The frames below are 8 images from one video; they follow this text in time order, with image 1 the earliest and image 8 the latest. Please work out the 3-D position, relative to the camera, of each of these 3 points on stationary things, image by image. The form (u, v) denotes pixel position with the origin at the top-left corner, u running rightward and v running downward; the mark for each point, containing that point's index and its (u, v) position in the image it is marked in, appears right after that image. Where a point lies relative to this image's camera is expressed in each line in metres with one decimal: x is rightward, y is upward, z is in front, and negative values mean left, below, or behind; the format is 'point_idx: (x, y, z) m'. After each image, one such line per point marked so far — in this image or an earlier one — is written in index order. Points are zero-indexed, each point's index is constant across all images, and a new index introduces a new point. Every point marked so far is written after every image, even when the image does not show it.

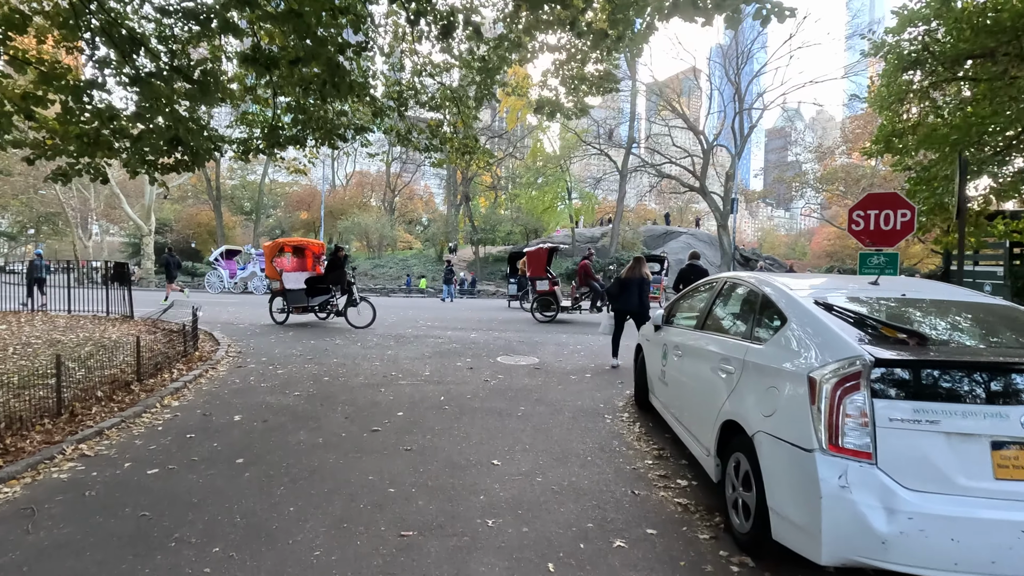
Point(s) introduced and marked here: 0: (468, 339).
0: (-0.8, -1.0, +10.9) m
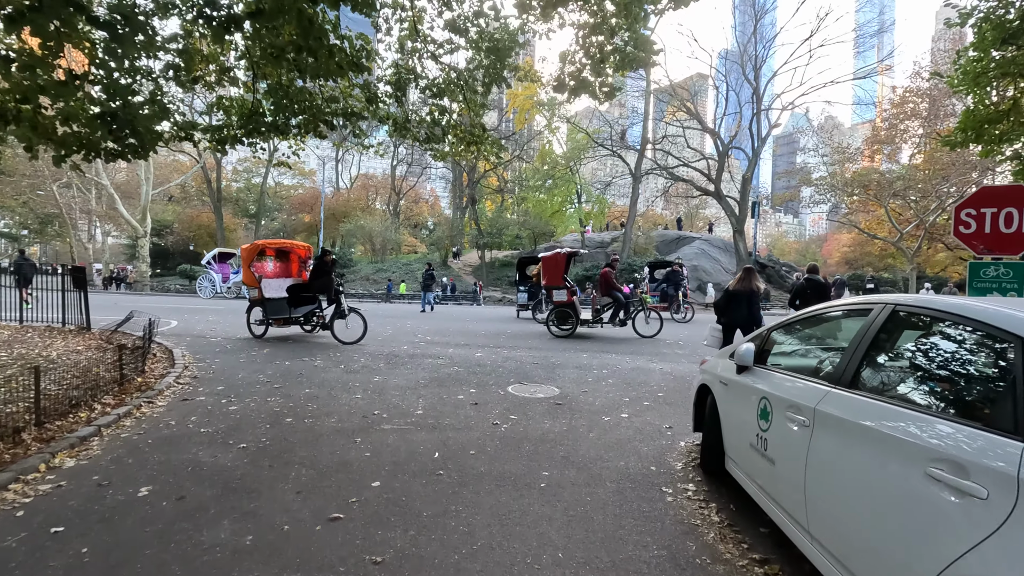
0: (-0.6, -1.2, +9.3) m
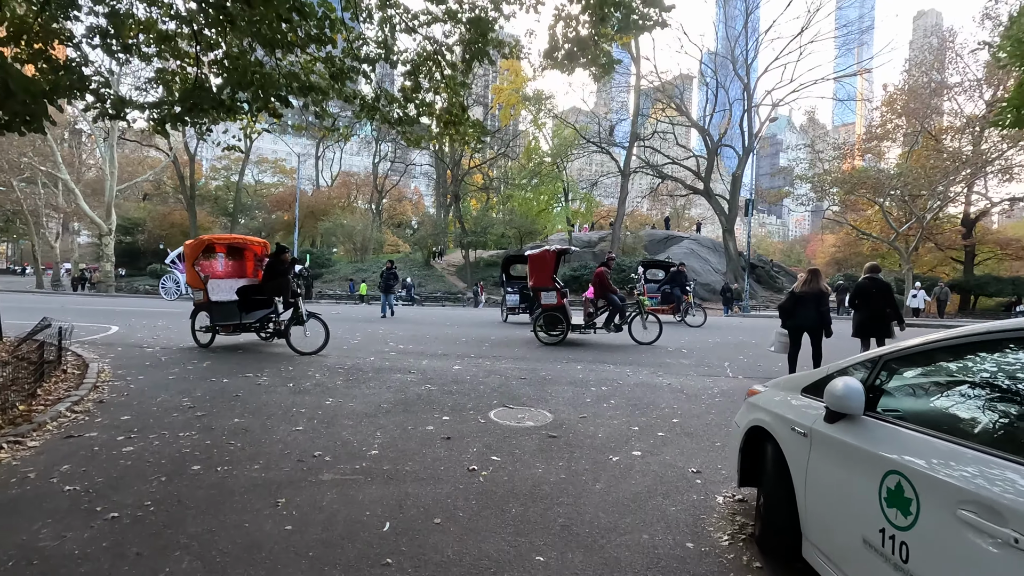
0: (-0.9, -1.3, +8.0) m
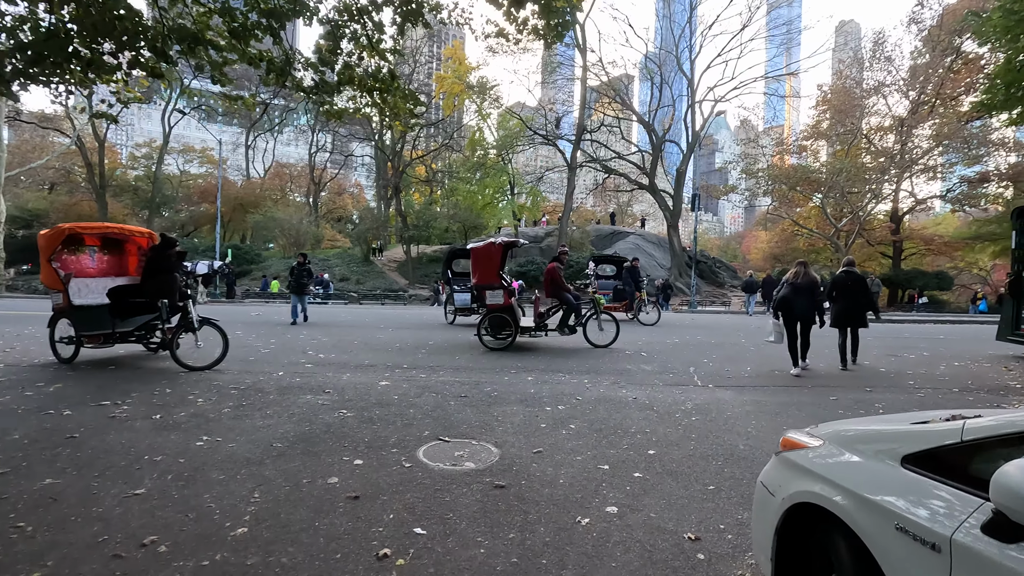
0: (-1.6, -1.3, +6.5) m
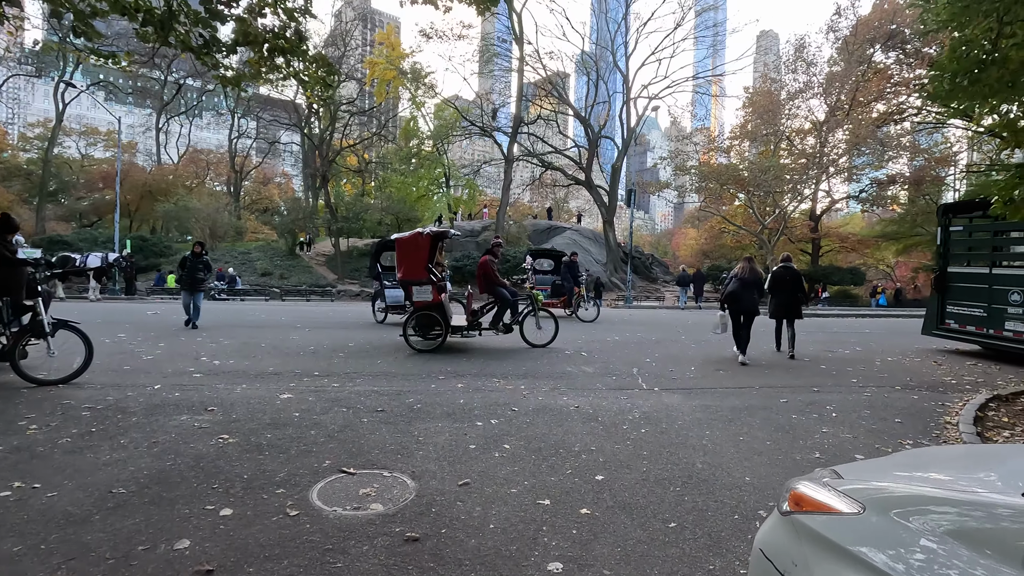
0: (-2.4, -1.2, +5.5) m
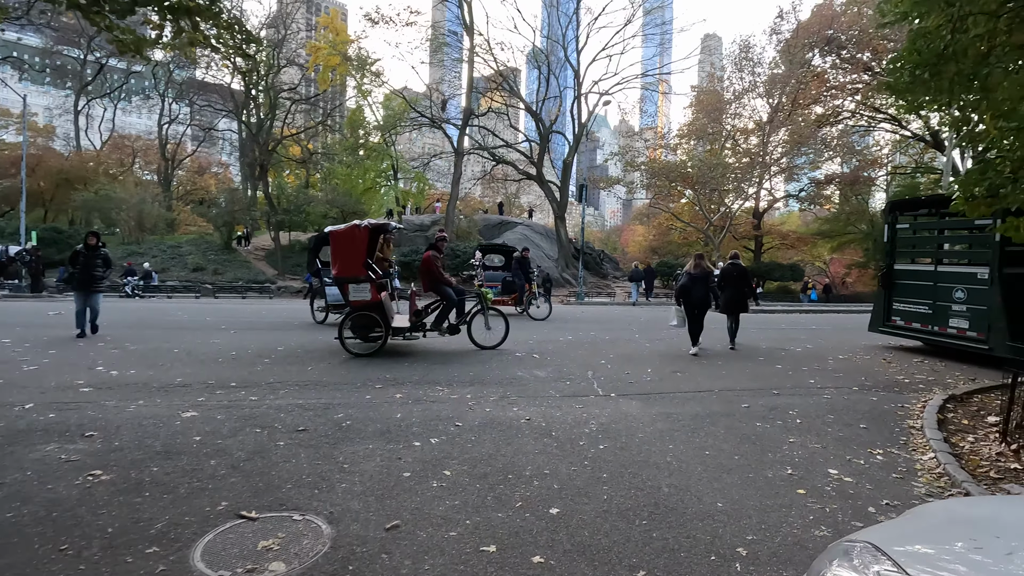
0: (-2.9, -1.2, +4.6) m
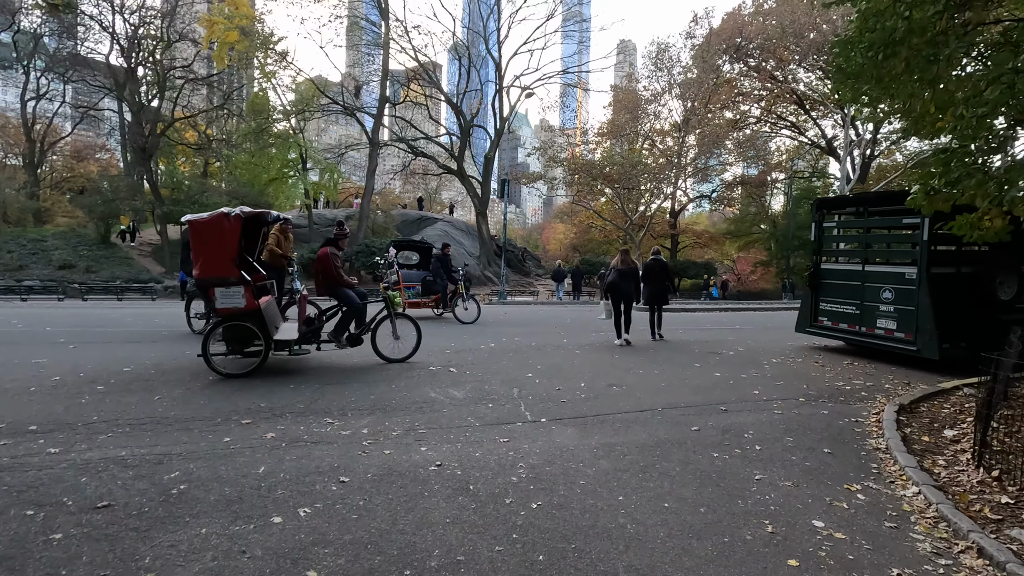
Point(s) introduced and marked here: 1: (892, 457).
0: (-3.5, -1.3, +3.0) m
1: (+3.3, -1.5, +4.7) m
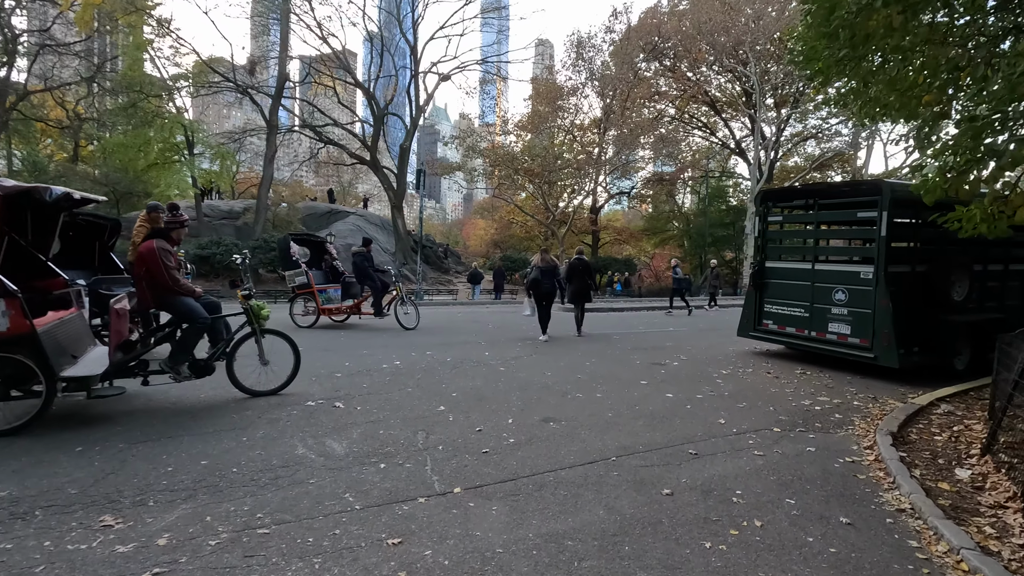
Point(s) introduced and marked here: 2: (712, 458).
0: (-3.8, -1.4, +0.8) m
1: (+2.7, -1.5, +3.5) m
2: (+1.7, -1.4, +4.5) m
